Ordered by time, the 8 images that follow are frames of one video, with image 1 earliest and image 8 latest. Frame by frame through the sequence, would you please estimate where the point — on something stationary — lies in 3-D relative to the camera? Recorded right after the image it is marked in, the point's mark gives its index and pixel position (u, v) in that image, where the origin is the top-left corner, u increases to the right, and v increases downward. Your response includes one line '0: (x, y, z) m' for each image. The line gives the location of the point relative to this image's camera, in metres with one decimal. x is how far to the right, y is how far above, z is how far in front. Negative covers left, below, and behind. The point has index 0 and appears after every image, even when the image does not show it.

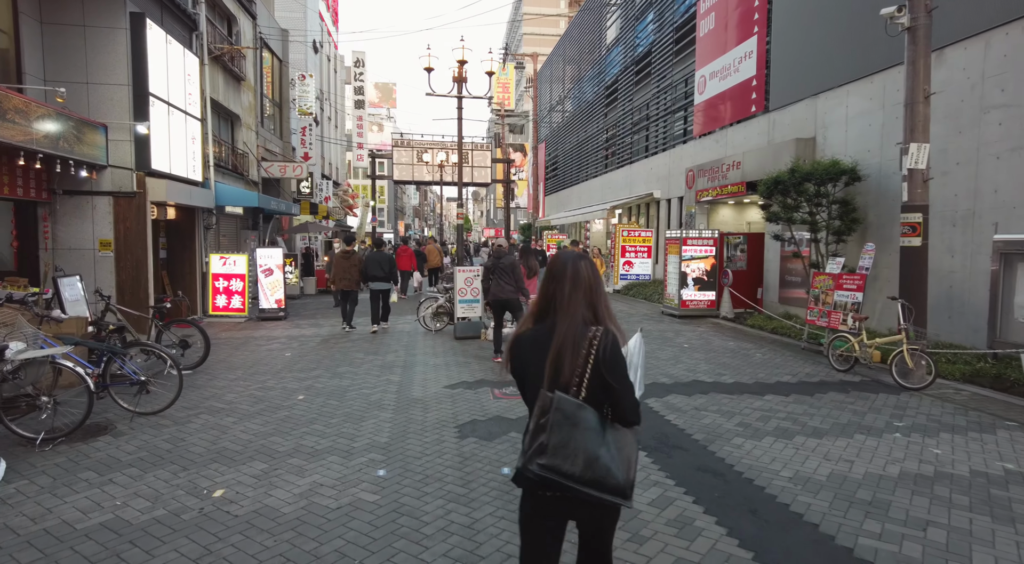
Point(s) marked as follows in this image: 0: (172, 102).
0: (-6.5, +3.4, +12.3) m
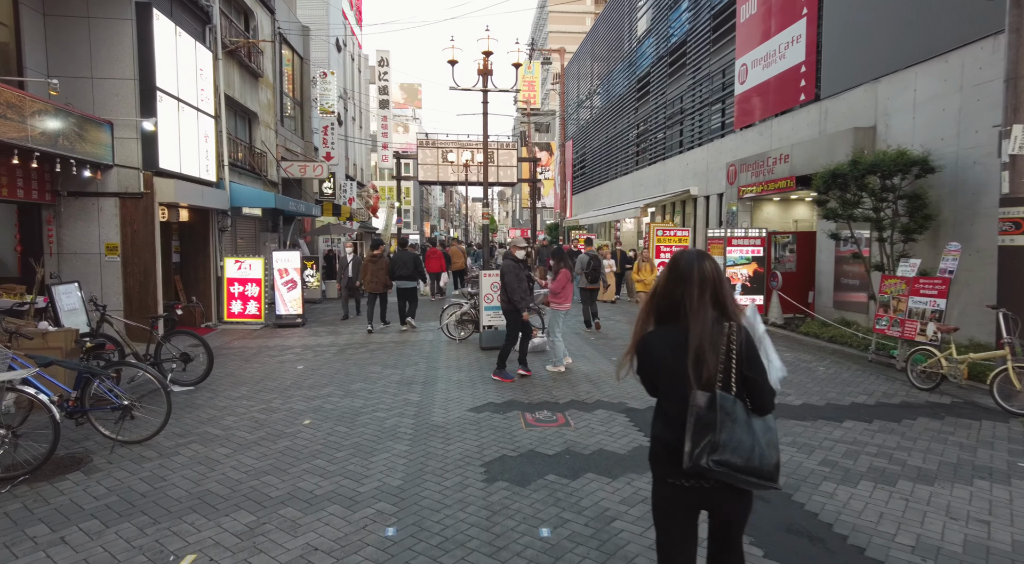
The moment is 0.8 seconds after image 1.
0: (-6.0, +3.3, +11.7) m
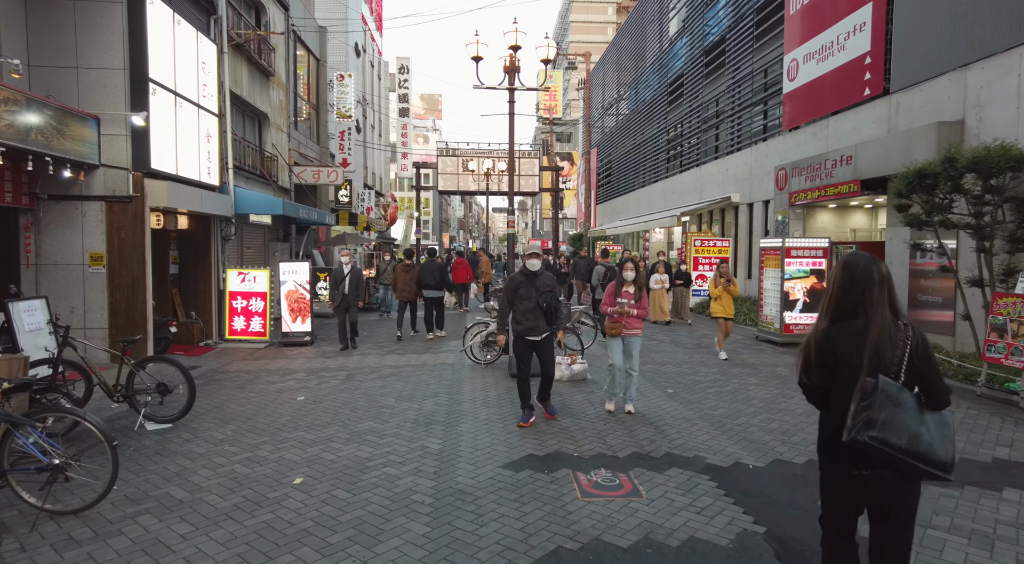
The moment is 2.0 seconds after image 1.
0: (-5.4, +3.1, +10.6) m
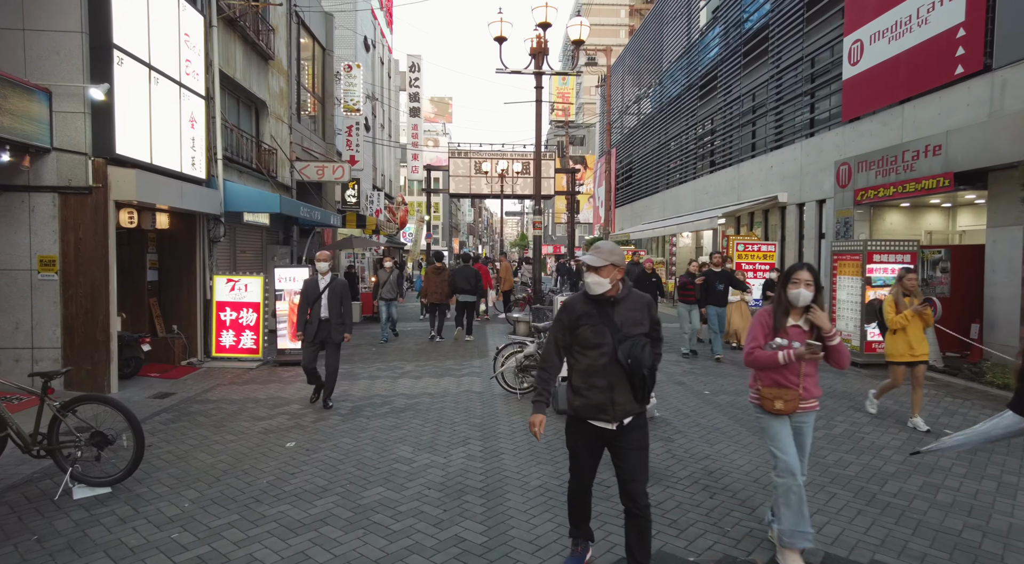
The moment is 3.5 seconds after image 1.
0: (-4.9, +3.0, +9.0) m
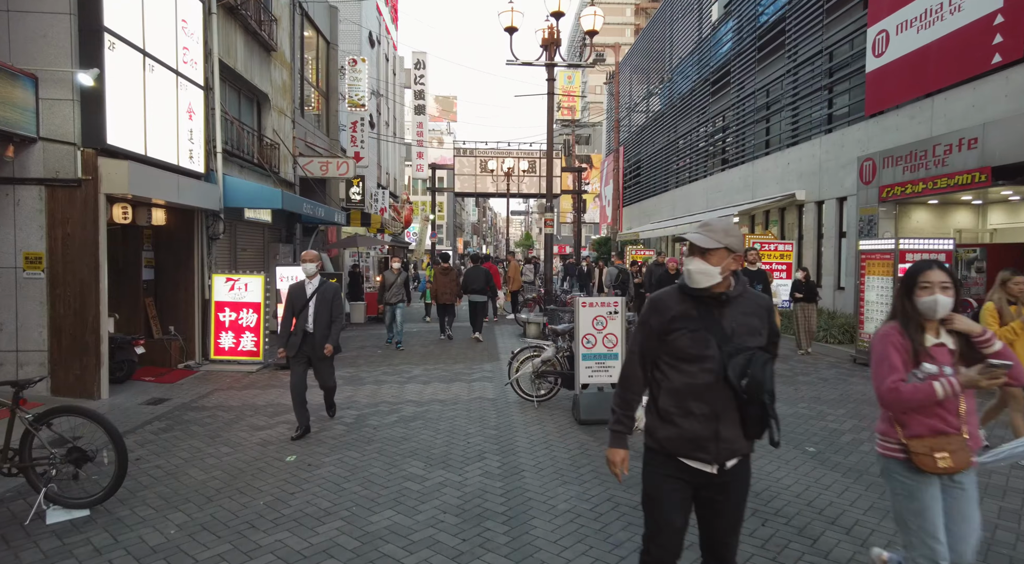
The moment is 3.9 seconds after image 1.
0: (-4.7, +3.0, +8.5) m
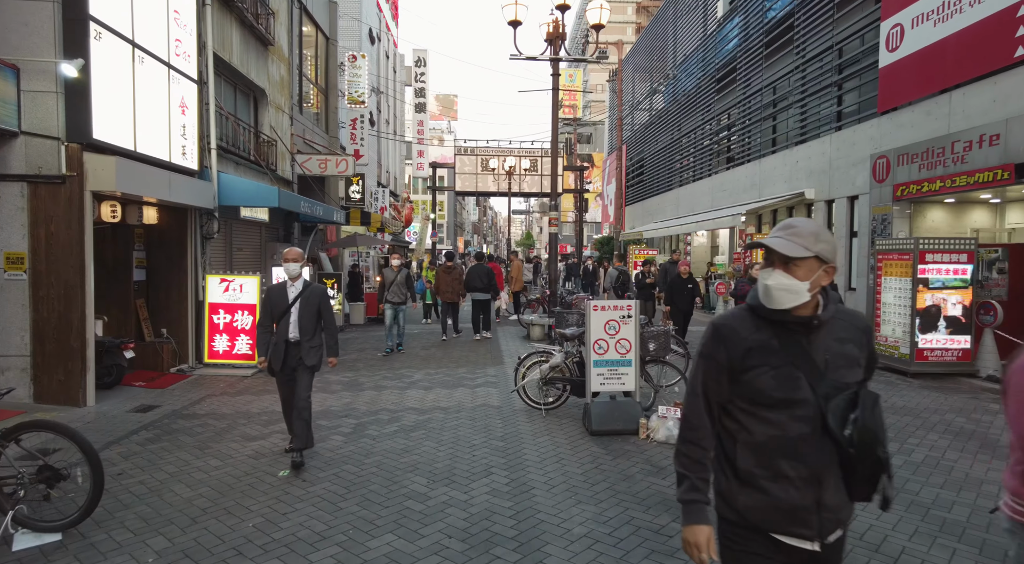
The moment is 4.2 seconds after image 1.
0: (-4.7, +3.0, +8.1) m
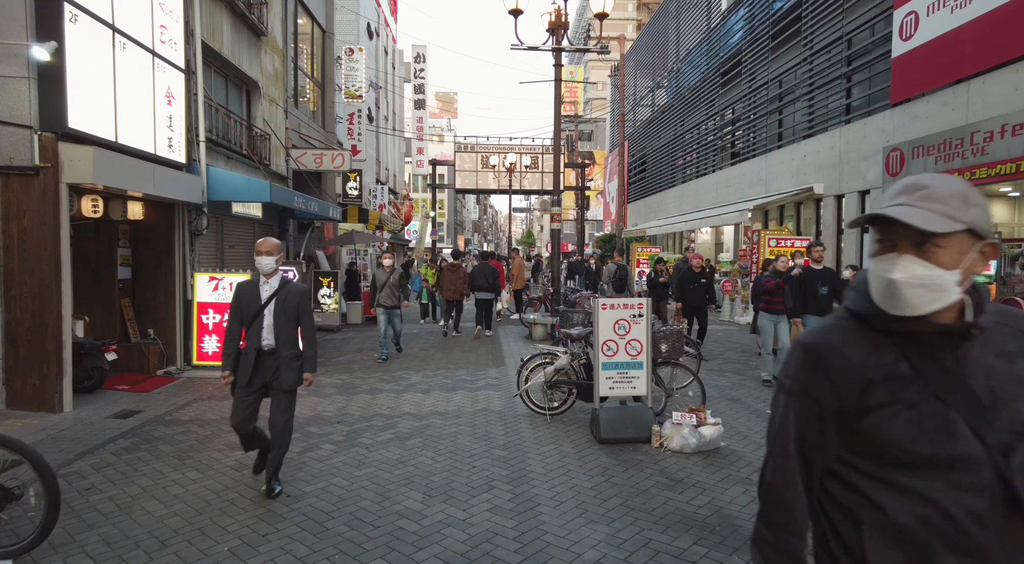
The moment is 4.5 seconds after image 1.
0: (-4.6, +3.0, +7.7) m
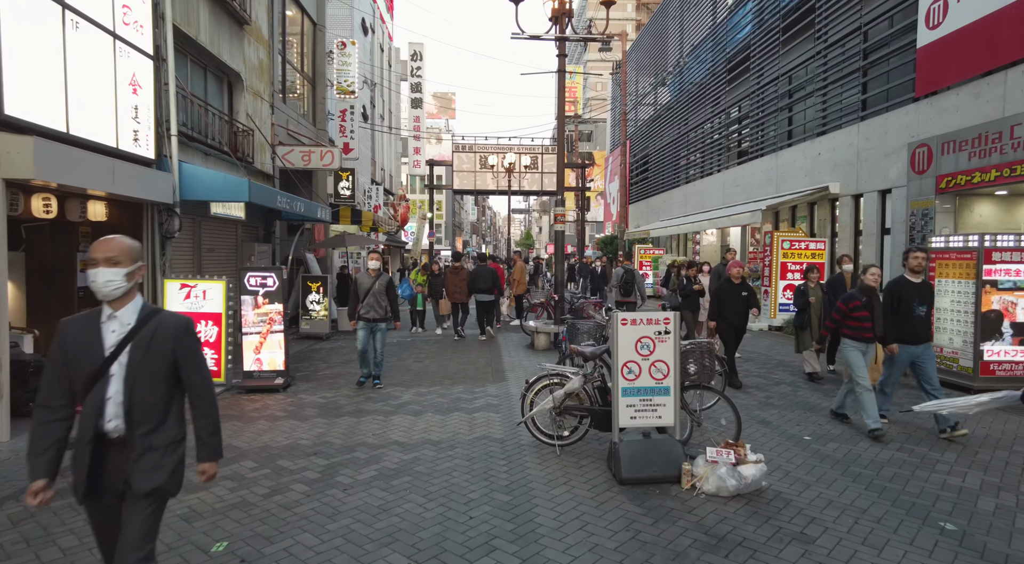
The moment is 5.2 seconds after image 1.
0: (-4.6, +2.9, +6.9) m
